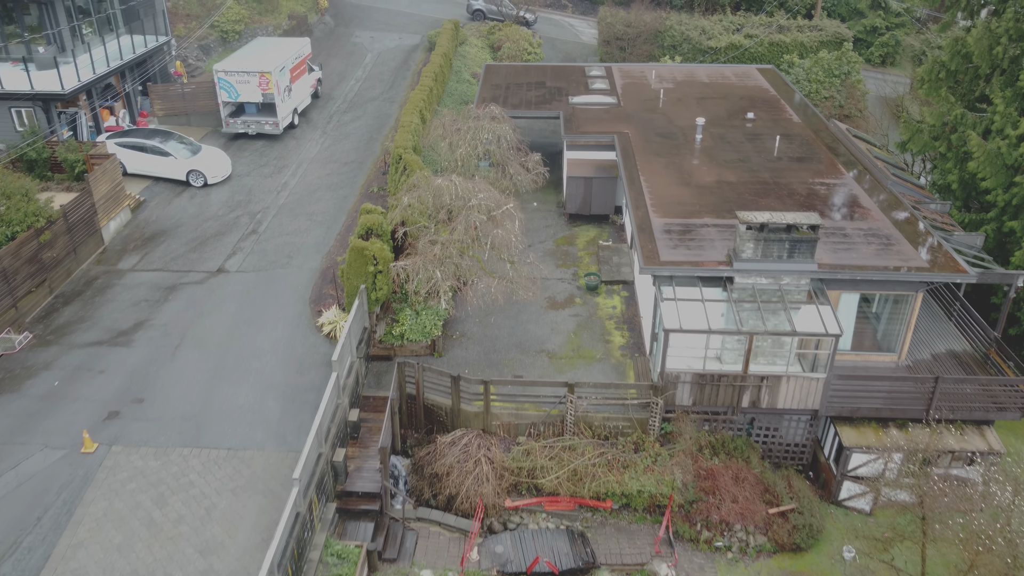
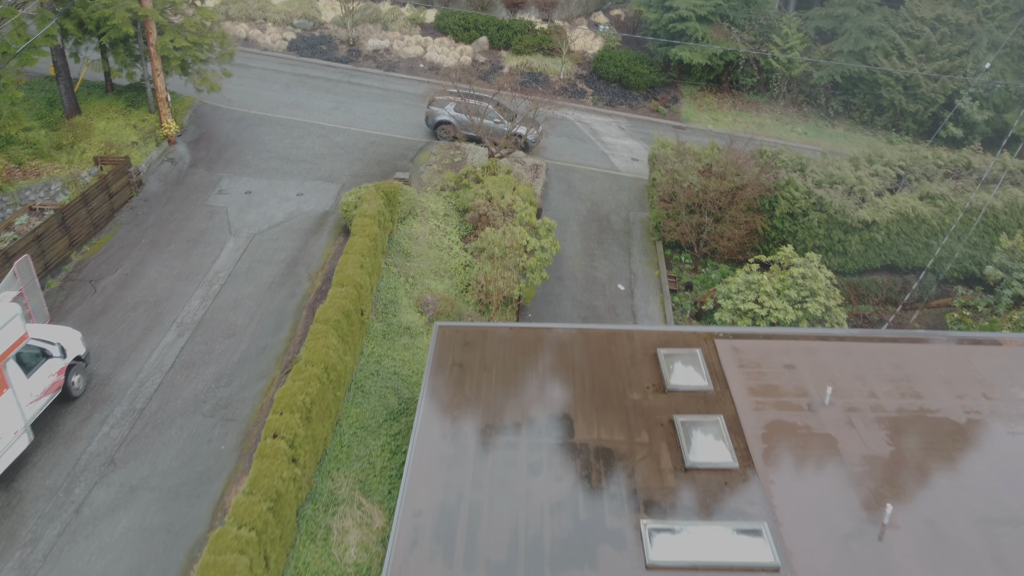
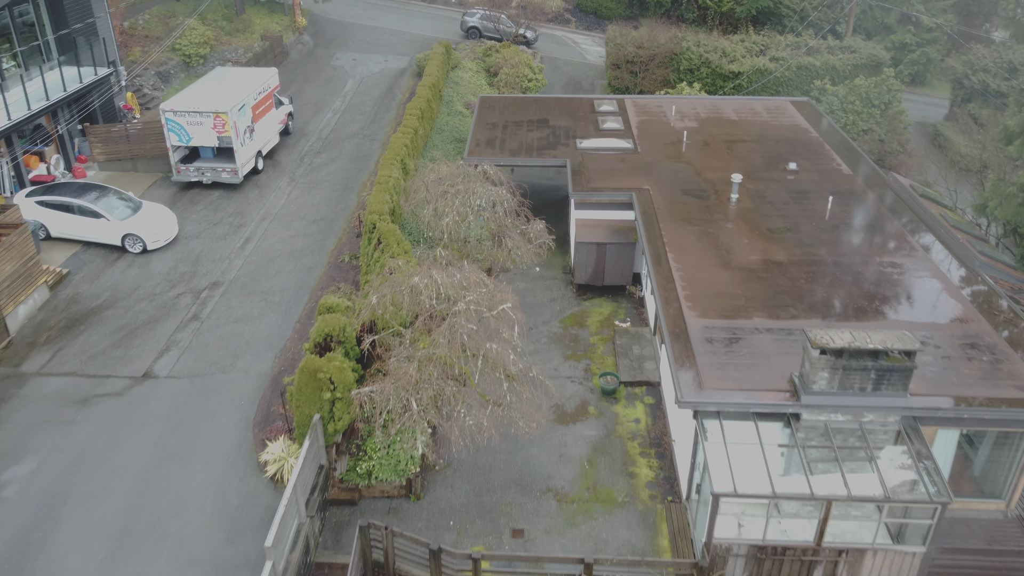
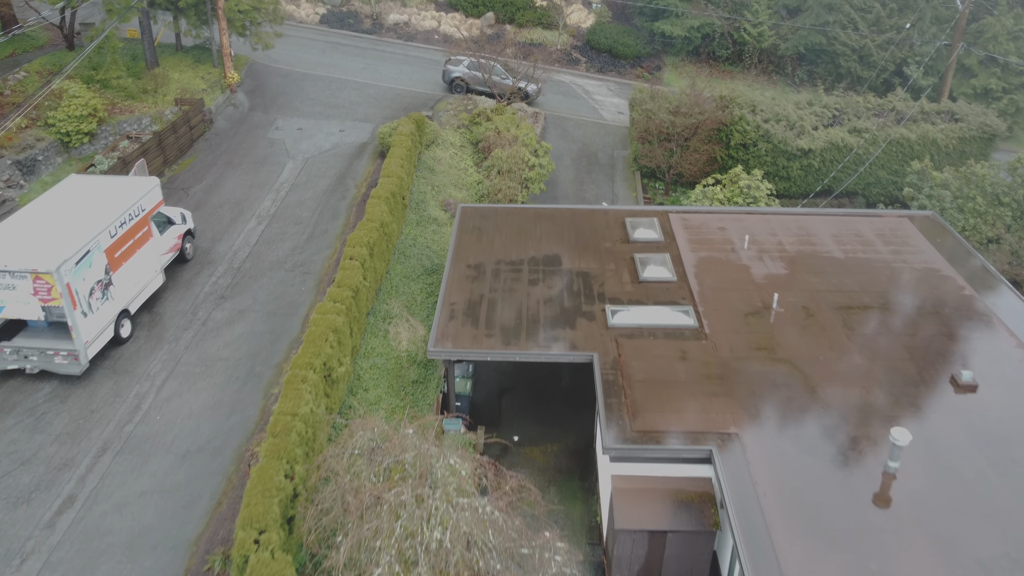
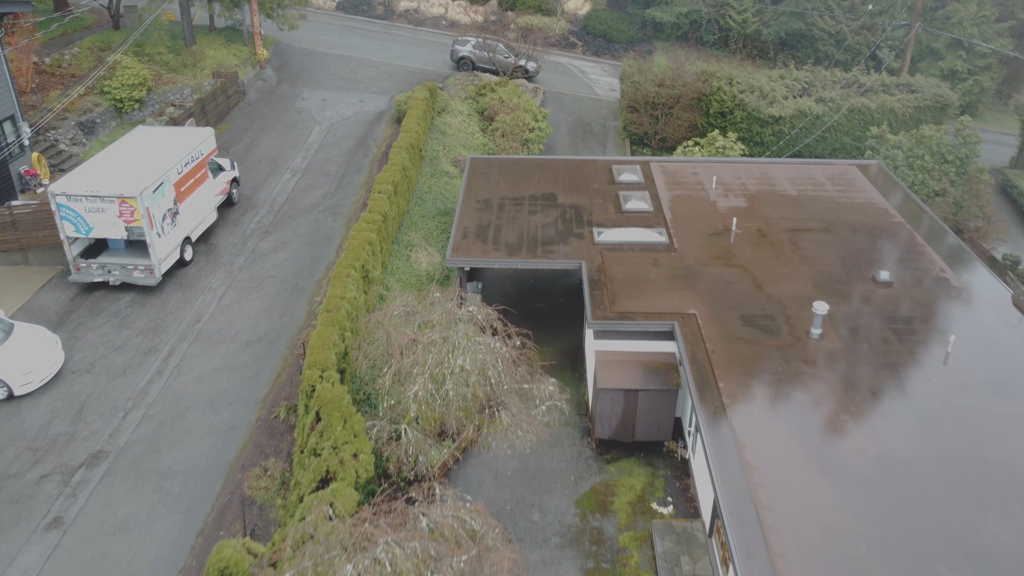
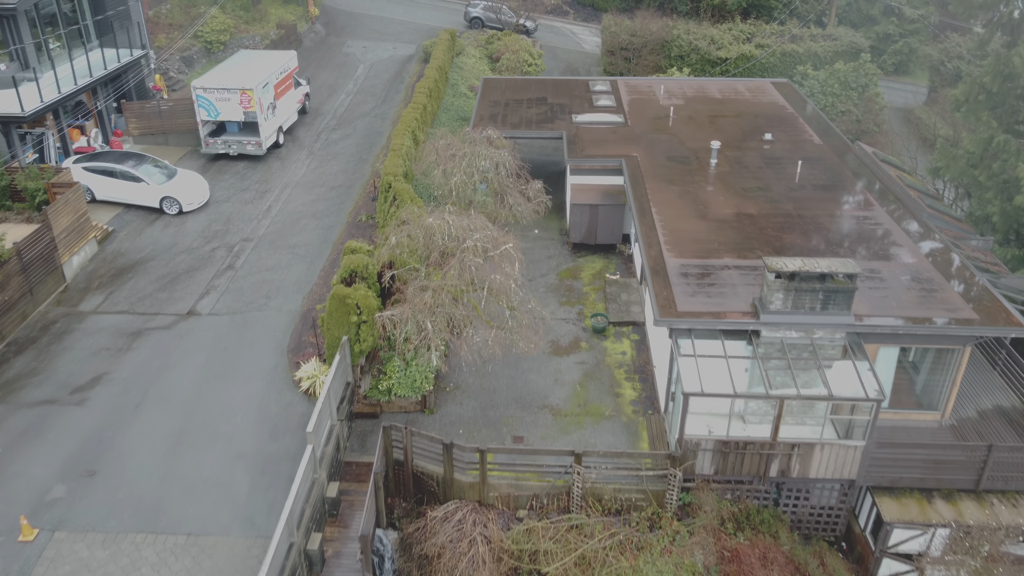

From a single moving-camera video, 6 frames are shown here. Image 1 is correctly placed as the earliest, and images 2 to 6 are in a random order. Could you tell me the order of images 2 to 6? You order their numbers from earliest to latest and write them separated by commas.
6, 3, 5, 4, 2
